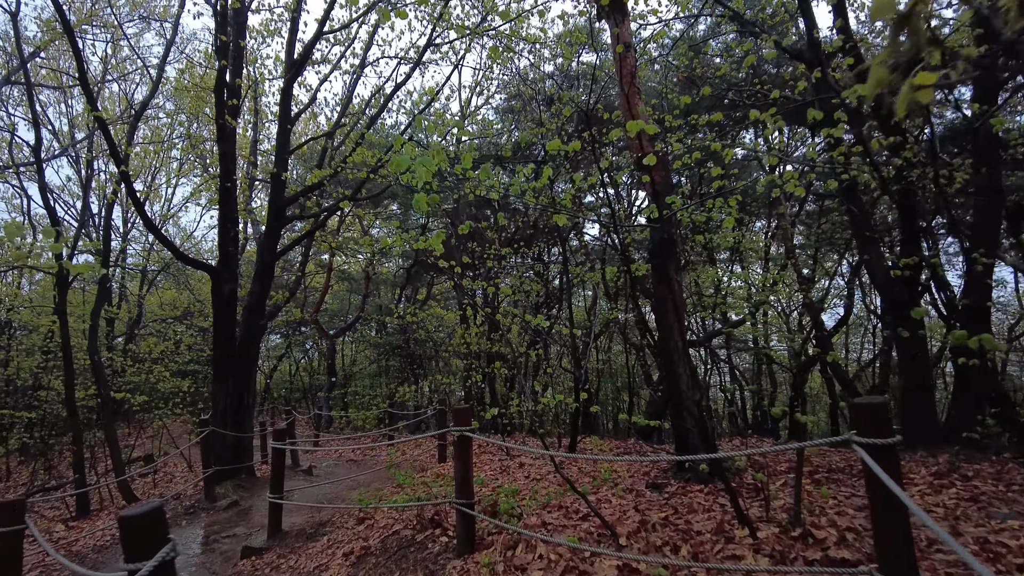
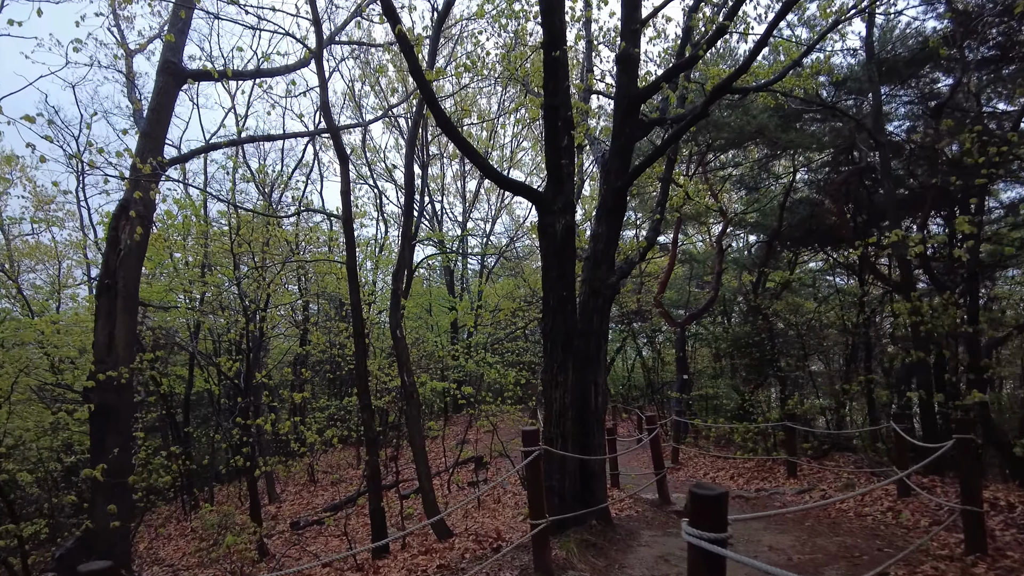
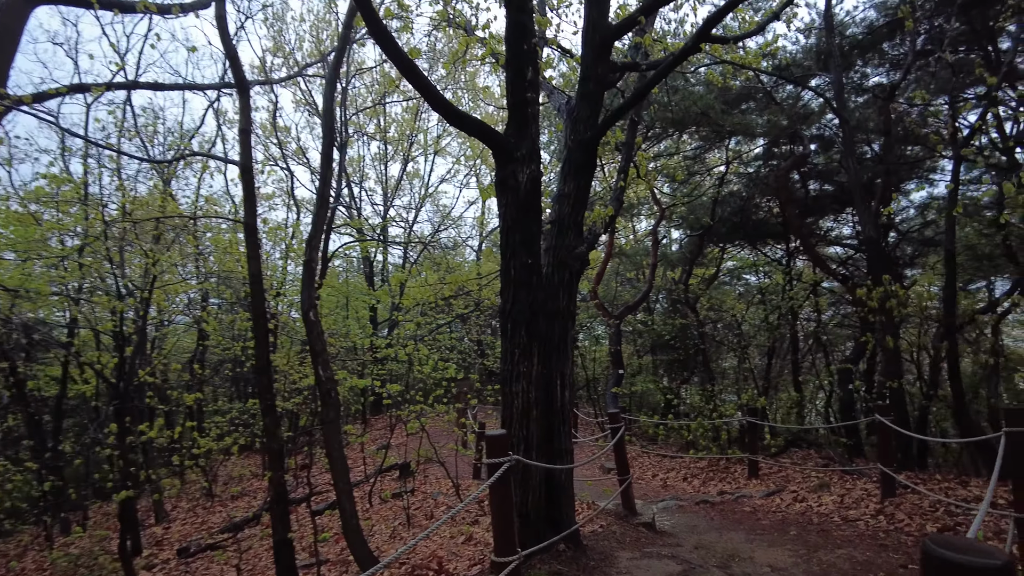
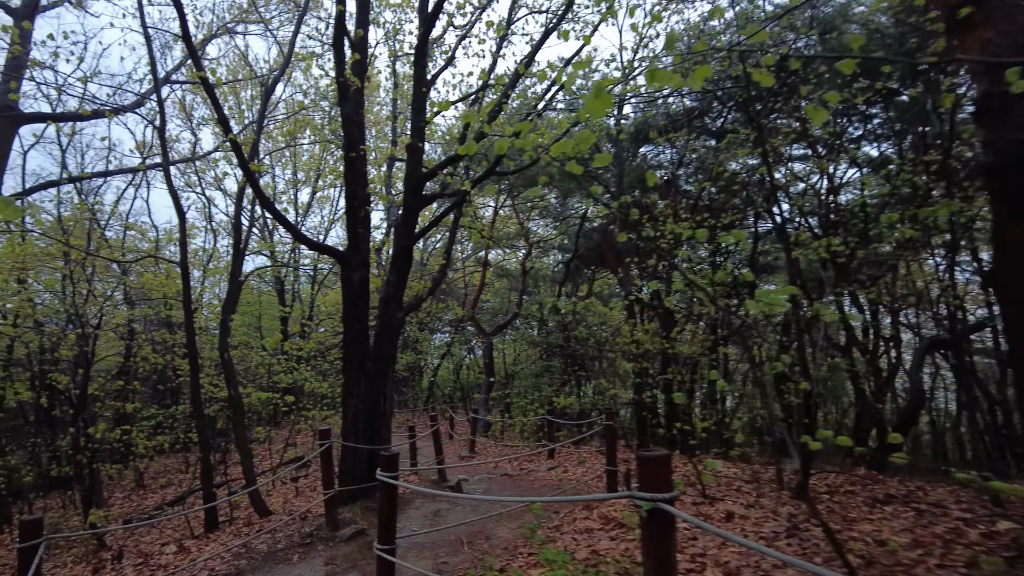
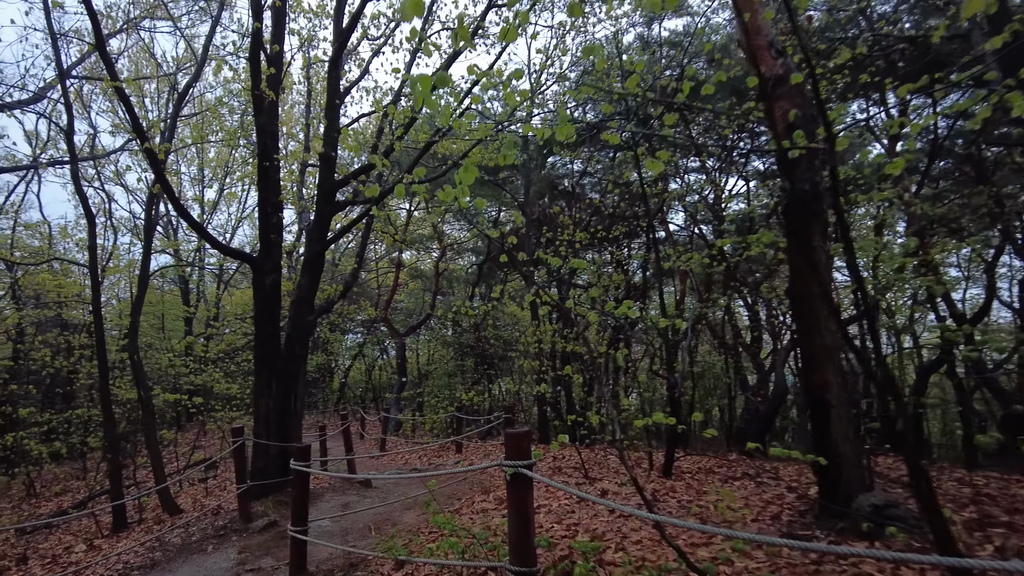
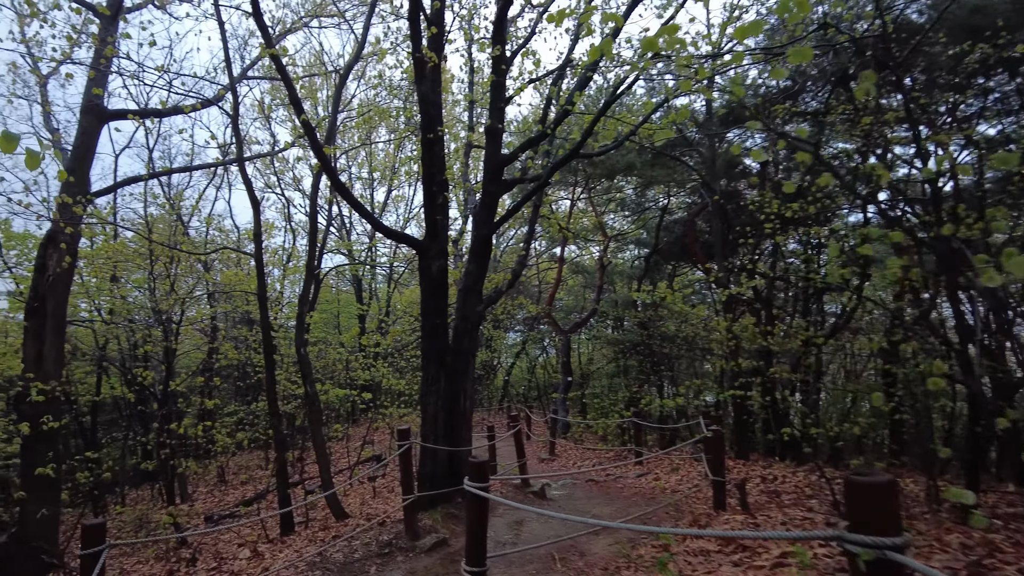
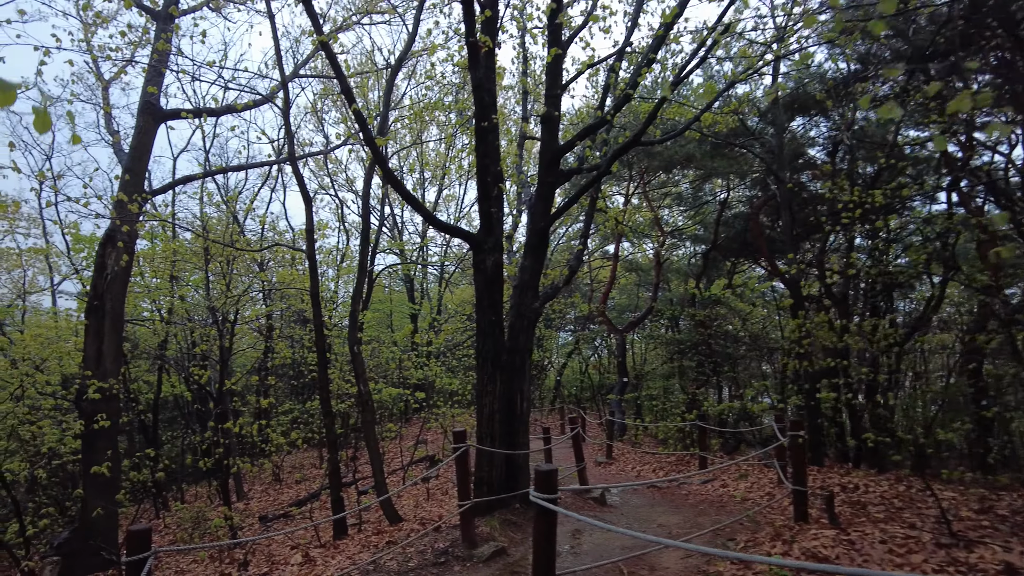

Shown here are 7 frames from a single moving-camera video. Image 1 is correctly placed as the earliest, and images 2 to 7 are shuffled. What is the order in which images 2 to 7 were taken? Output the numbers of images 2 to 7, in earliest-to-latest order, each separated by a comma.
5, 4, 6, 7, 2, 3
